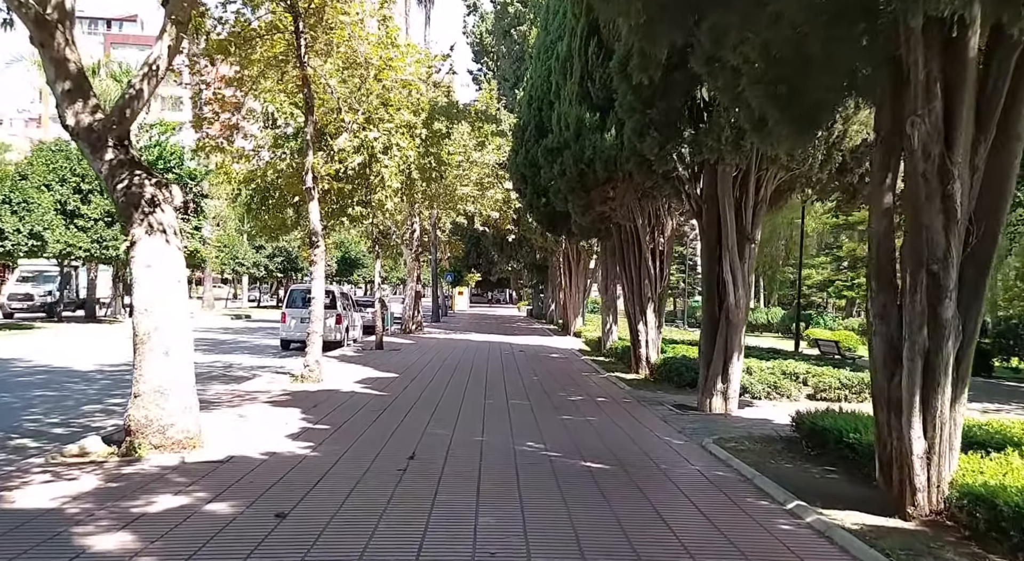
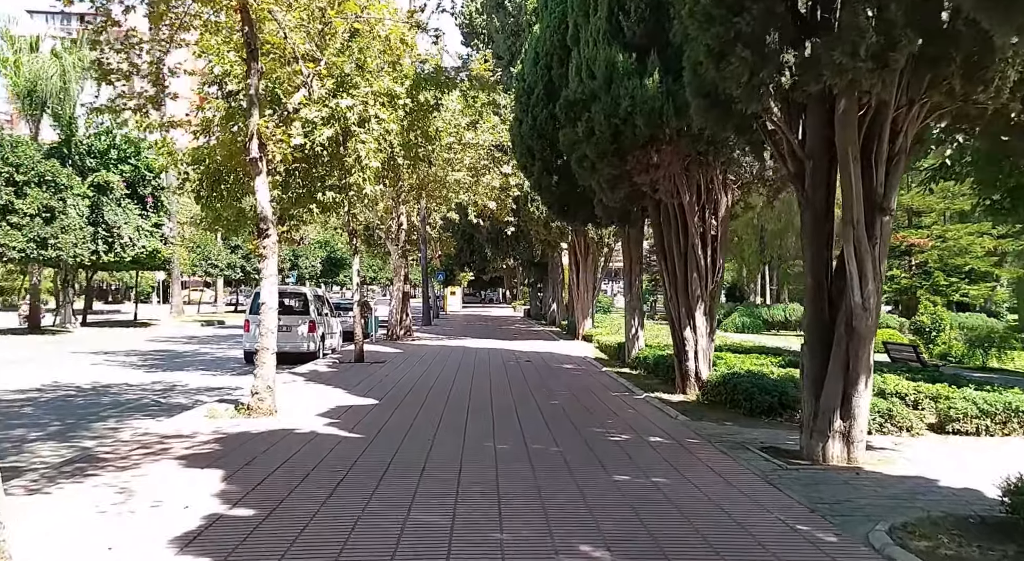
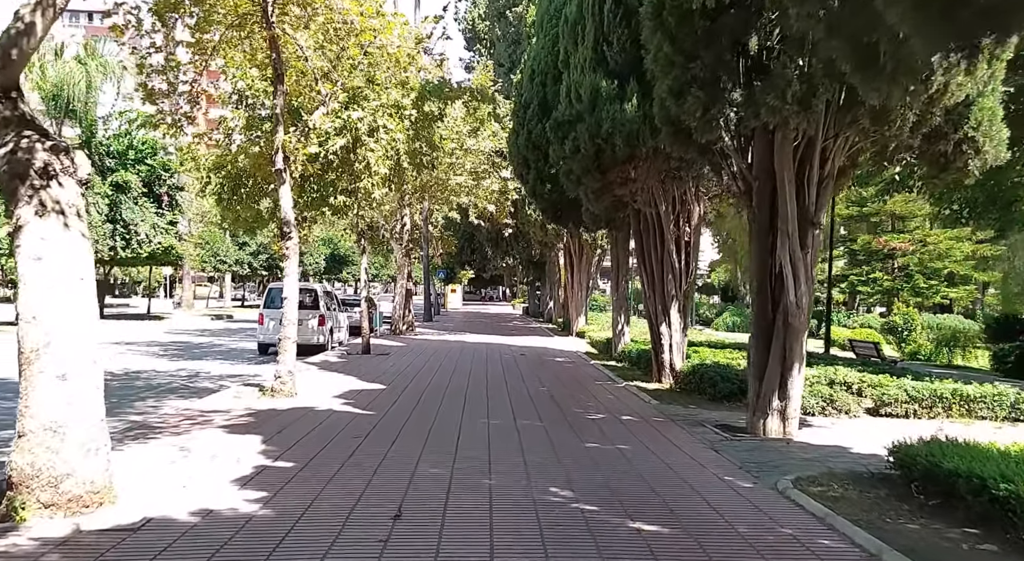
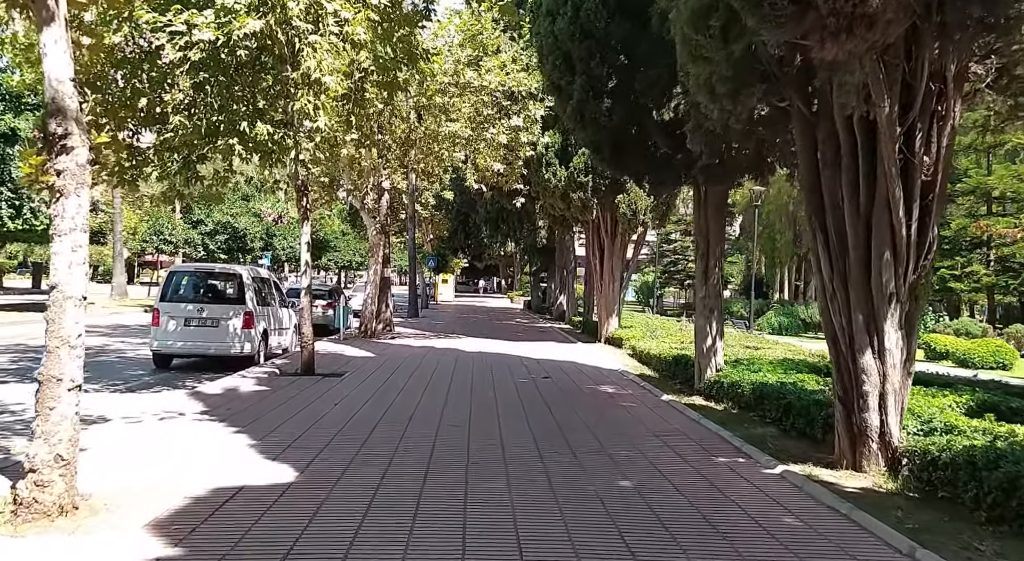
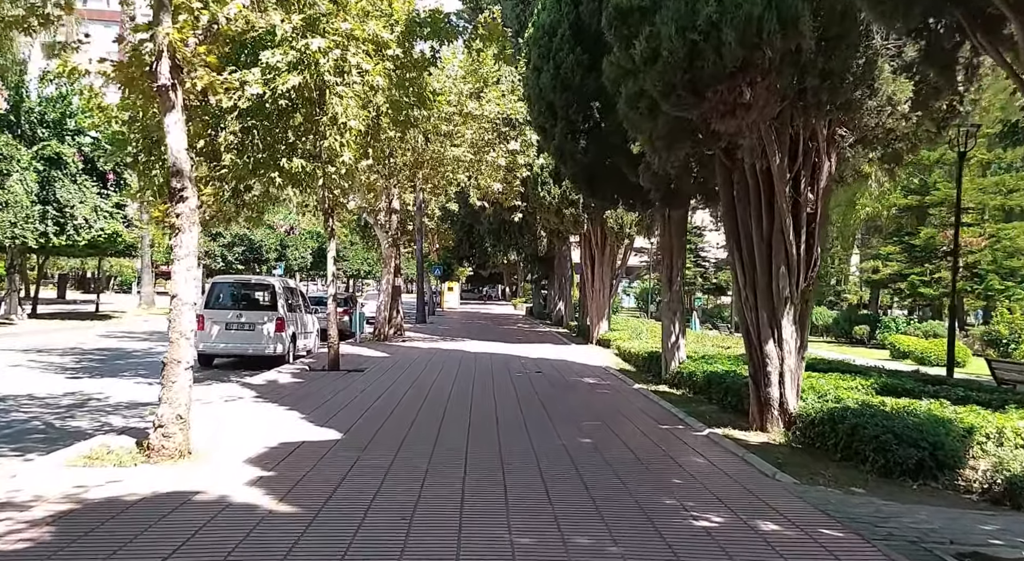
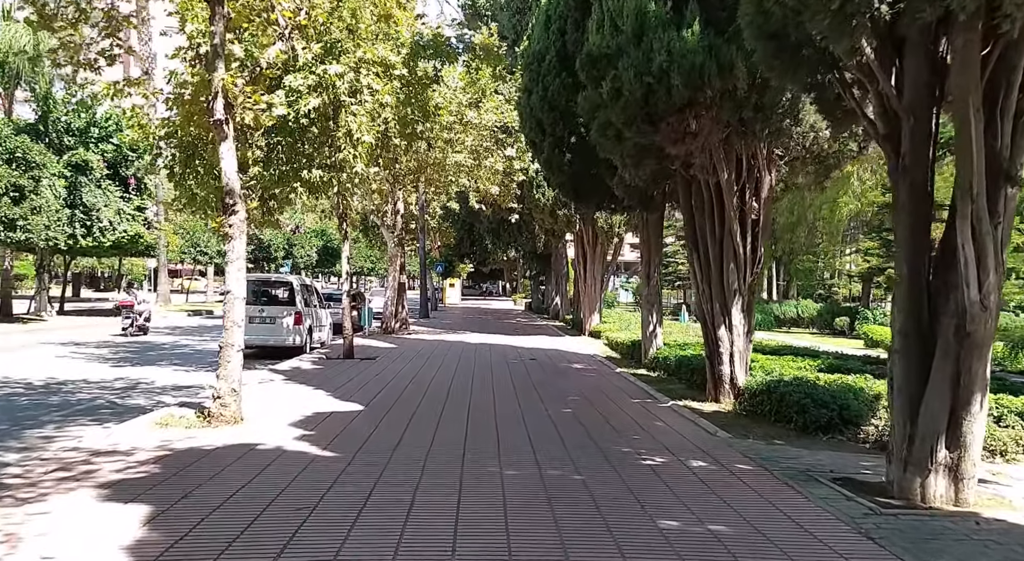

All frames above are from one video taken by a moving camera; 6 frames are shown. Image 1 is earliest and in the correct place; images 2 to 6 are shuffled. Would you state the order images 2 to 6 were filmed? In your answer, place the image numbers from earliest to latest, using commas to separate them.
3, 2, 6, 5, 4
